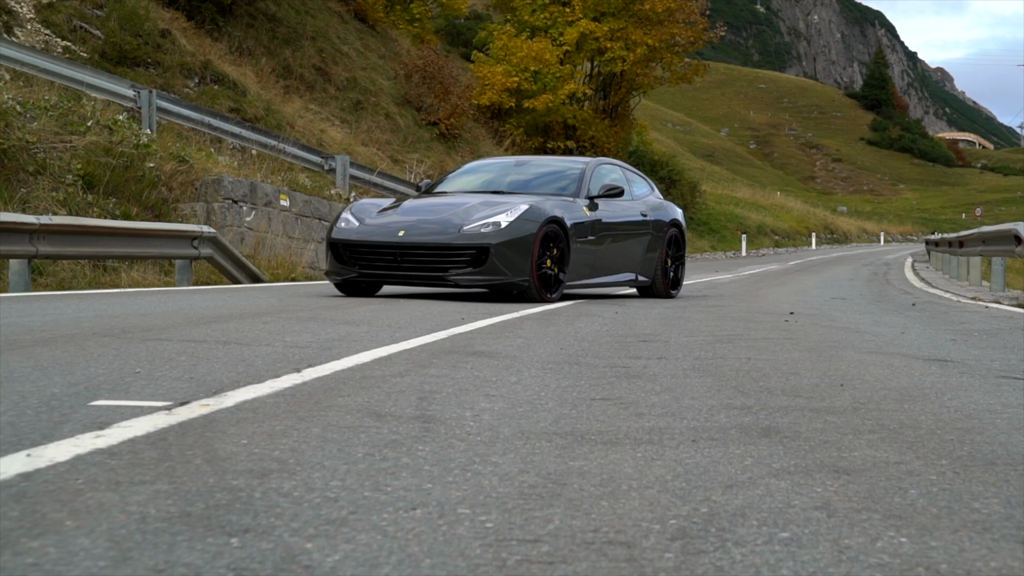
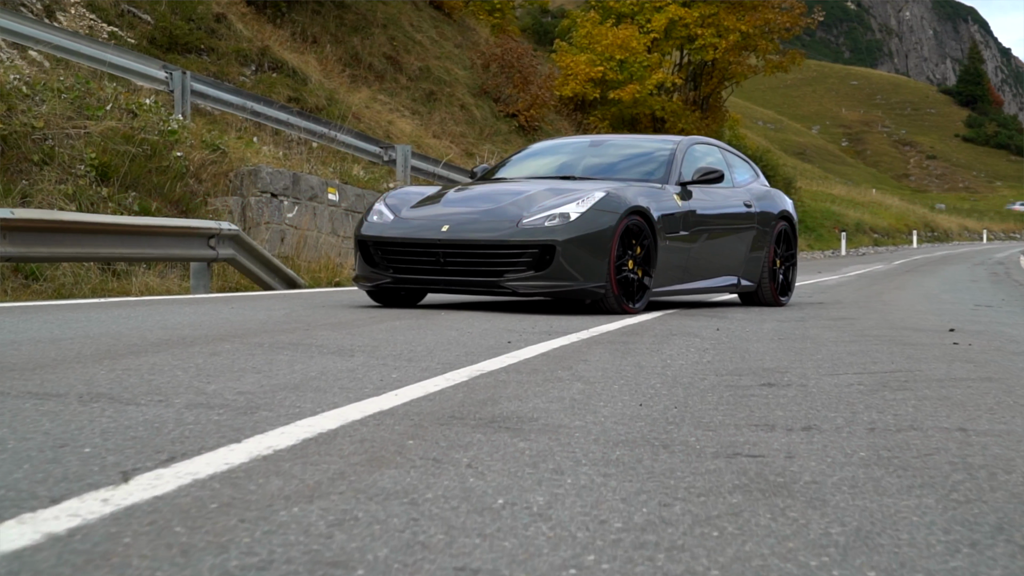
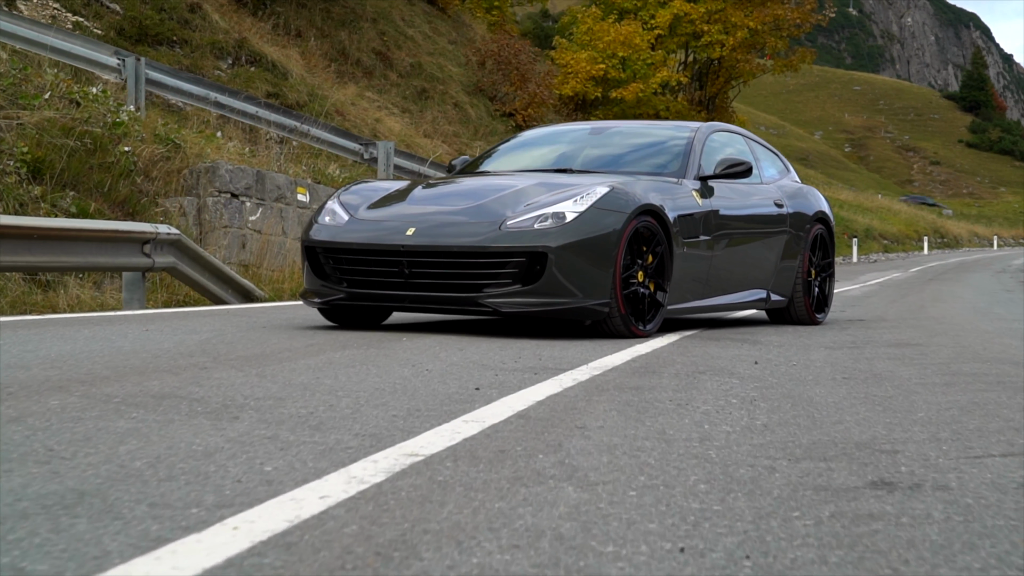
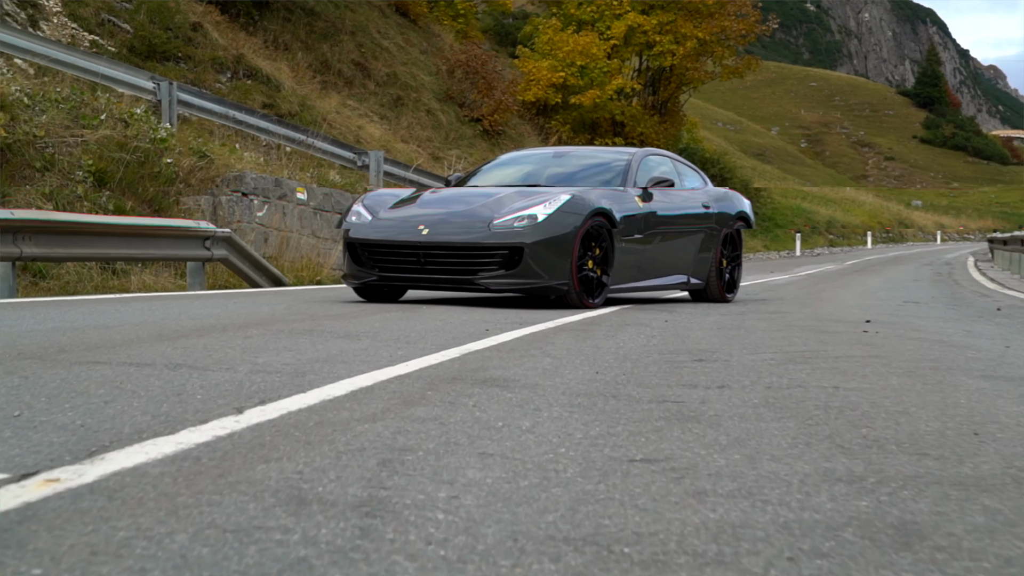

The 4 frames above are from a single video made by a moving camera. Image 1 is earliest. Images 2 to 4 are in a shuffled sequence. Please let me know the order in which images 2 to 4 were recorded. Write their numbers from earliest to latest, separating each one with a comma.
4, 2, 3
